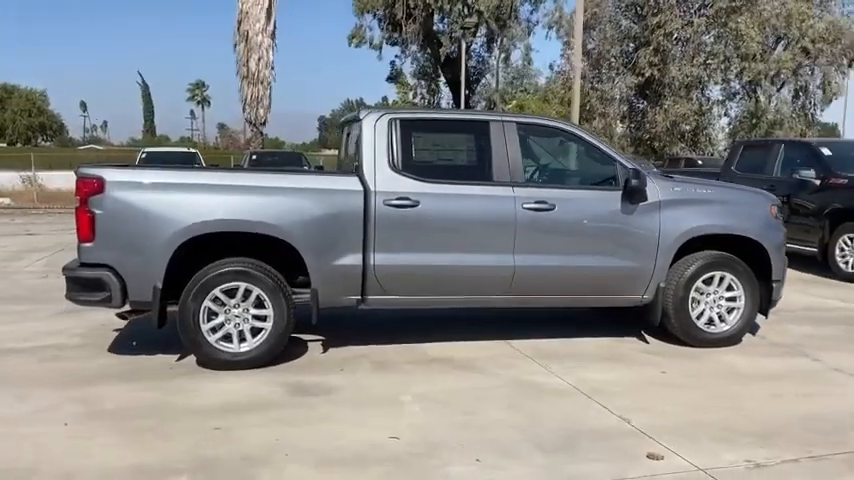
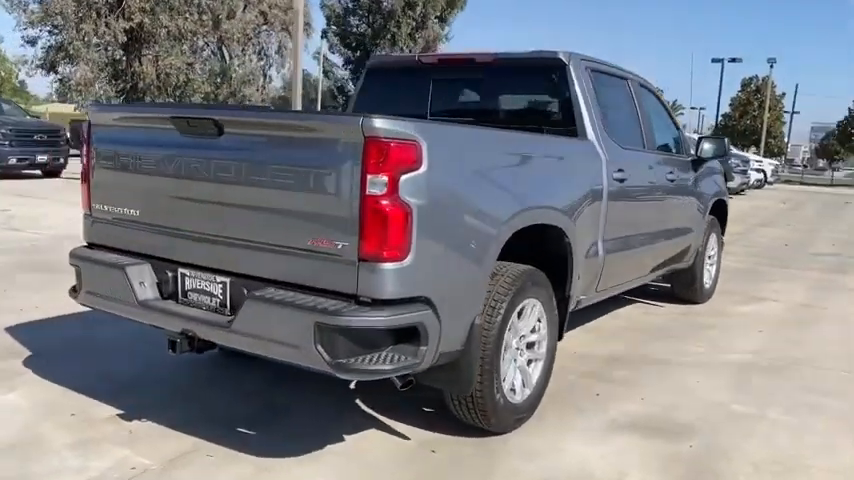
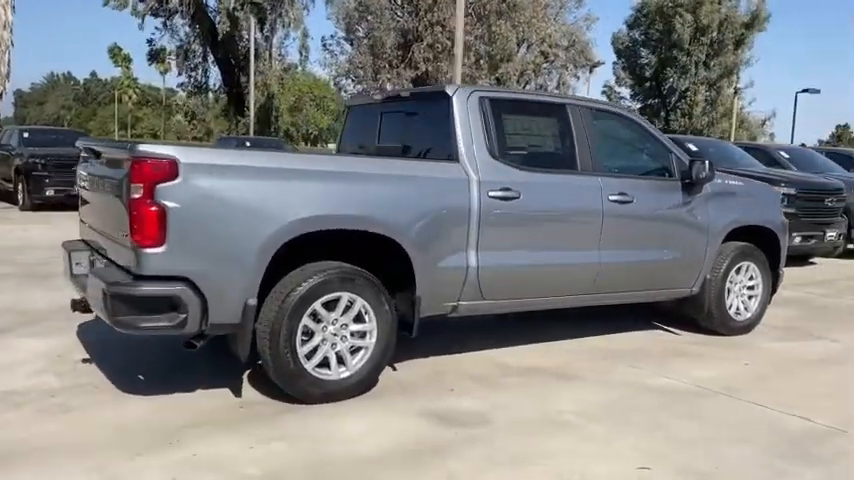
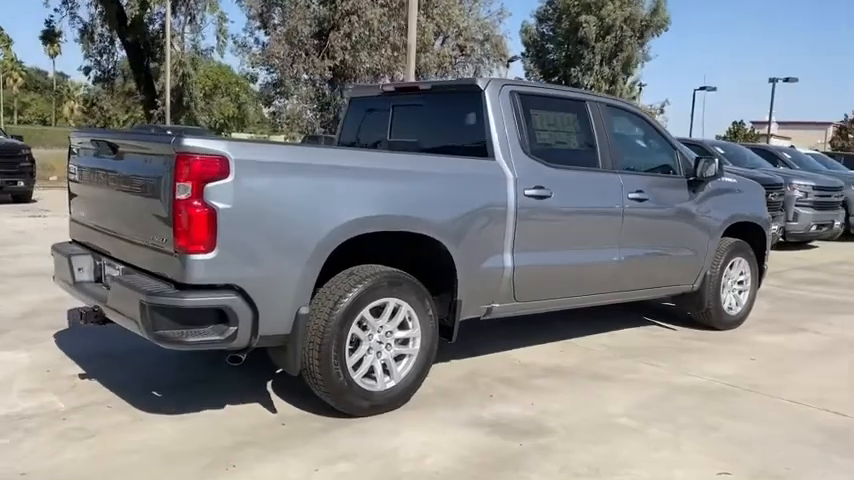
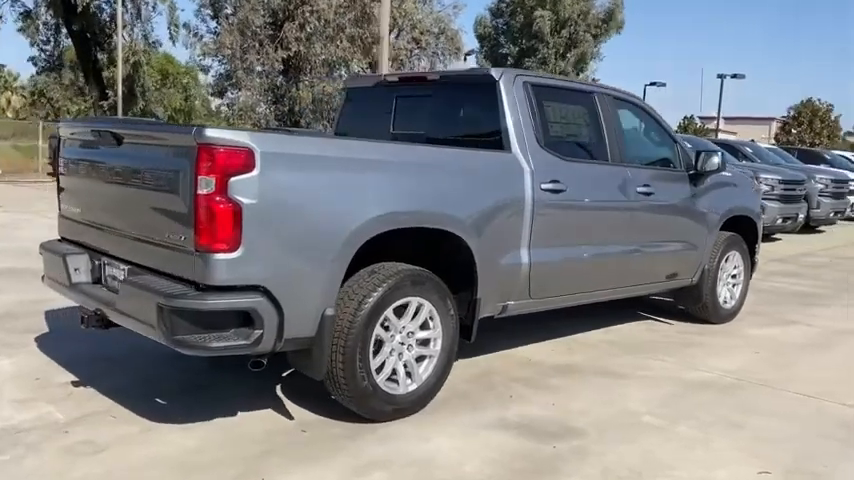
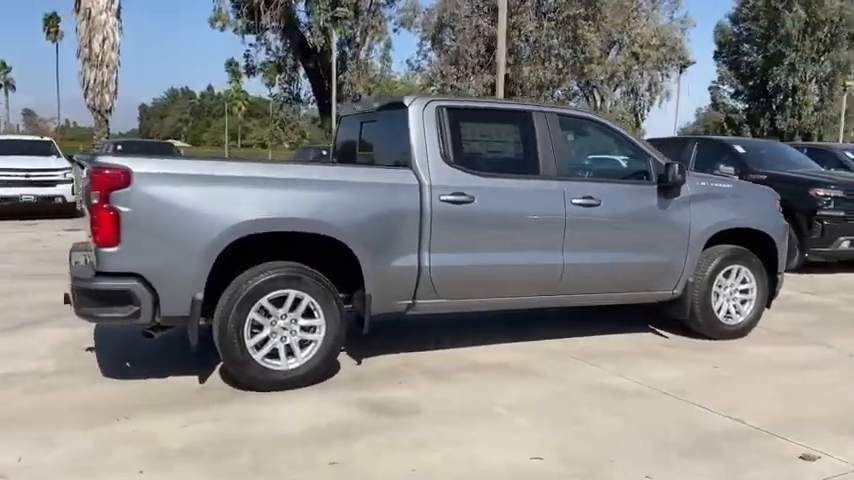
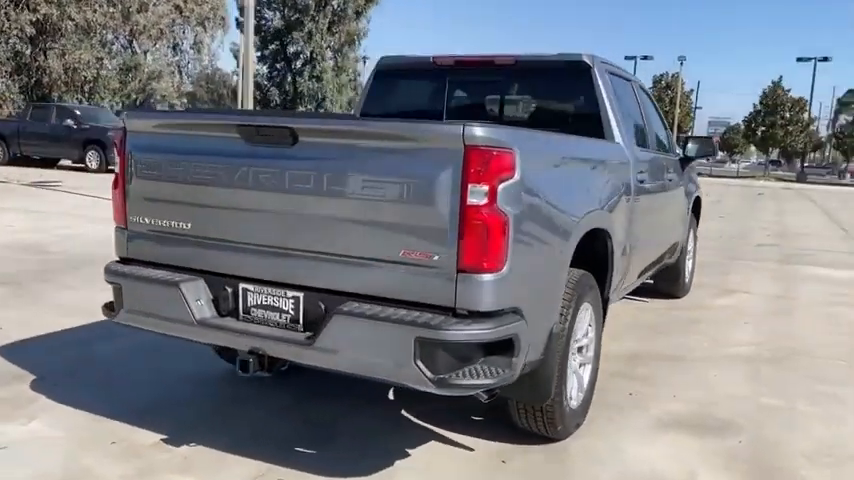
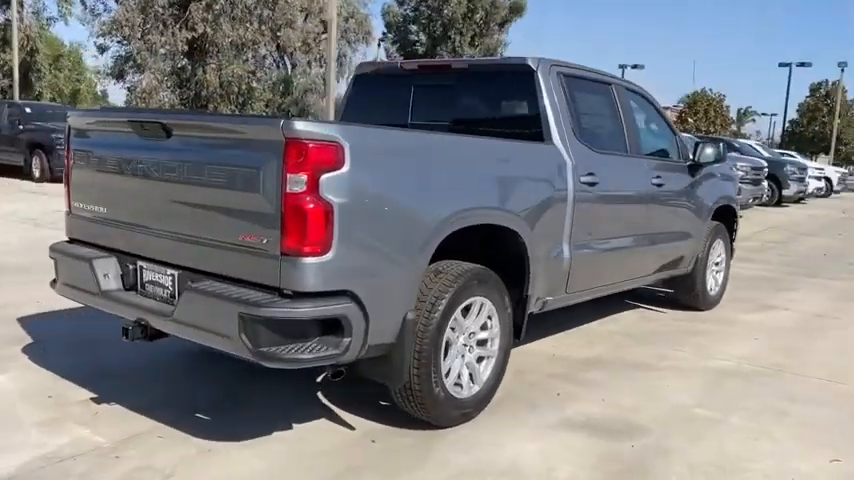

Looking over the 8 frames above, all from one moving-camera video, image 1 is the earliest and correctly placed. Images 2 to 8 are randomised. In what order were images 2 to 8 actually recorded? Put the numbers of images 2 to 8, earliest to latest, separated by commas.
6, 3, 4, 5, 8, 2, 7
